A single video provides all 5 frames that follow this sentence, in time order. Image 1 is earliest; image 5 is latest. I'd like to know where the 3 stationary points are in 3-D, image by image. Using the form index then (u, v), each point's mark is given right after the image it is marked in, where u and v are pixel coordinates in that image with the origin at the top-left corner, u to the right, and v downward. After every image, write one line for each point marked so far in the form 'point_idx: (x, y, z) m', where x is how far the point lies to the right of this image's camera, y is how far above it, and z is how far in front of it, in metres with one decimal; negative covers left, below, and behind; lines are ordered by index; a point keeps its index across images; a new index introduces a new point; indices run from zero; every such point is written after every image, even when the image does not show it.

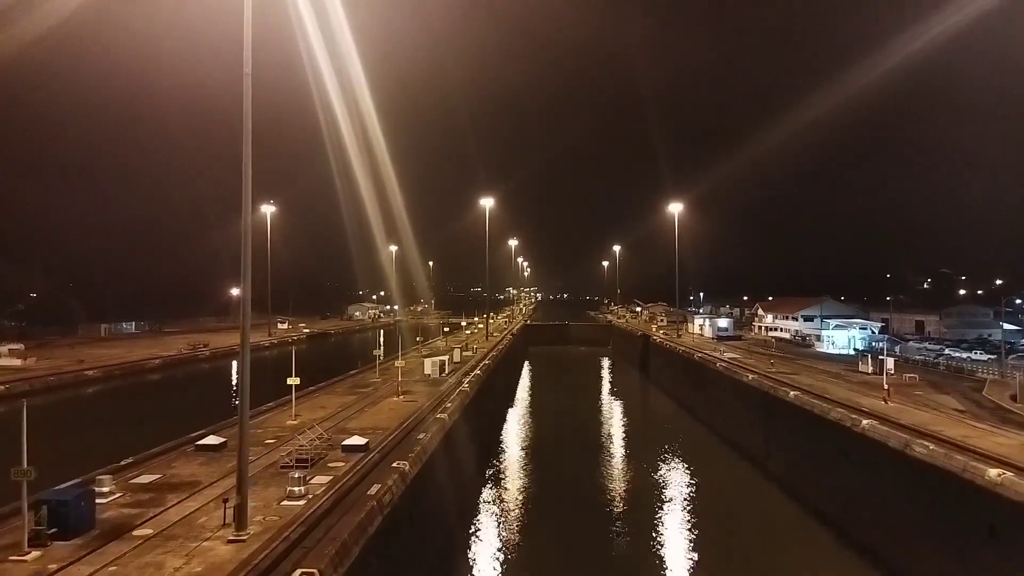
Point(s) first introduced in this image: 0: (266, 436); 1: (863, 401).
0: (-5.1, -3.1, +13.8) m
1: (+9.9, -3.2, +18.8) m
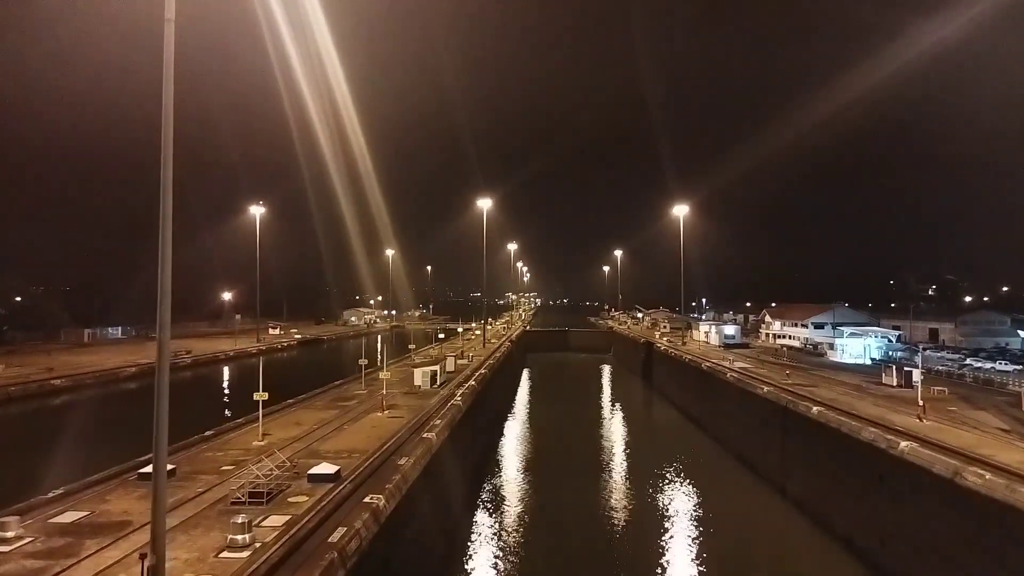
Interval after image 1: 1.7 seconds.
0: (-5.2, -3.1, +12.1) m
1: (+9.8, -3.3, +17.1) m
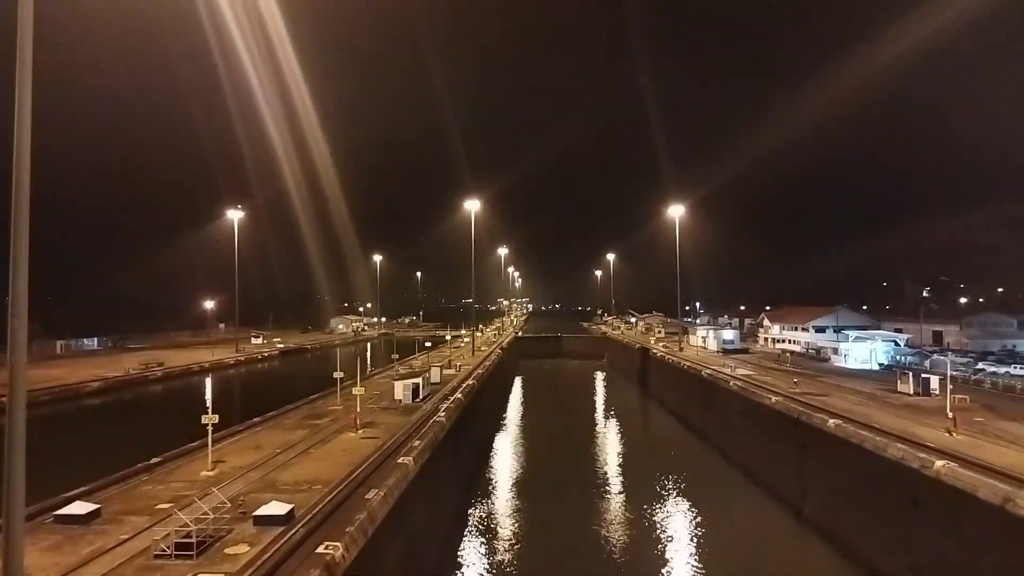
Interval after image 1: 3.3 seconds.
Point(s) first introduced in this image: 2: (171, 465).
0: (-5.4, -3.2, +10.3) m
1: (+9.5, -3.3, +15.5) m
2: (-6.3, -3.3, +12.4) m
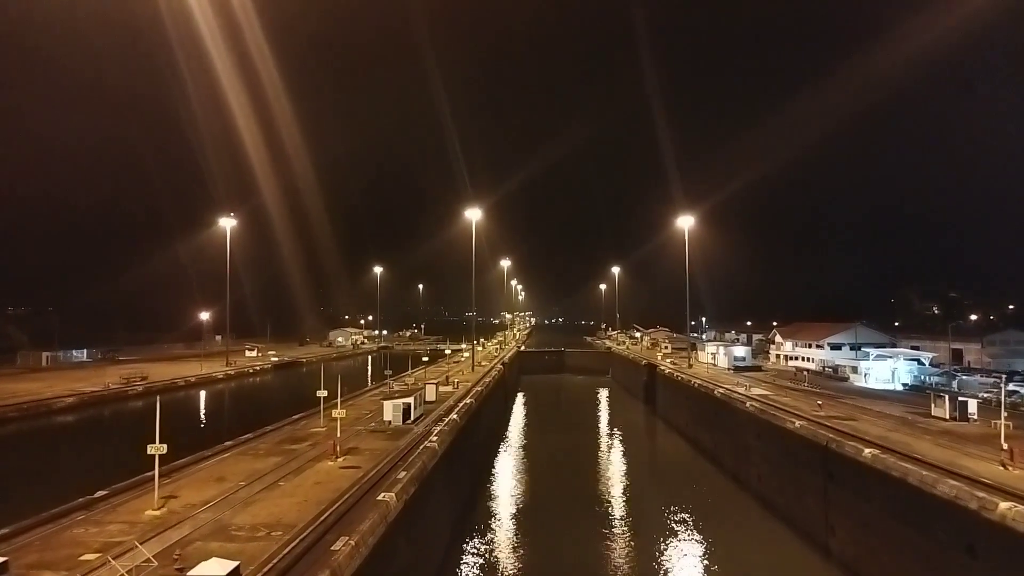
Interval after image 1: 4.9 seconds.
0: (-5.5, -3.3, +8.7) m
1: (+9.5, -3.6, +13.8) m
2: (-6.4, -3.4, +10.8) m
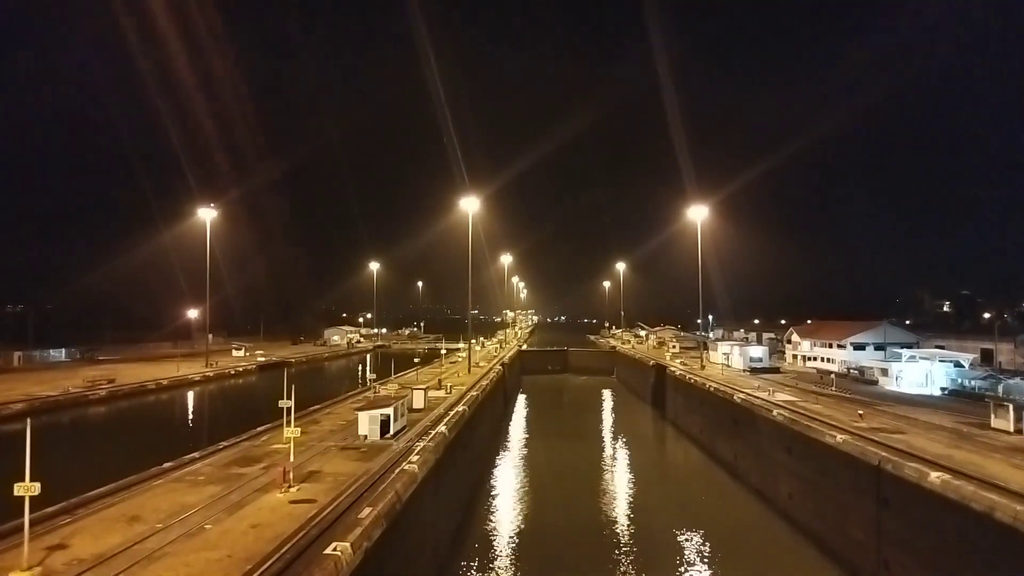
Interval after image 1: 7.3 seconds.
0: (-5.6, -3.2, +6.1) m
1: (+9.4, -3.5, +11.2) m
2: (-6.5, -3.2, +8.2) m
